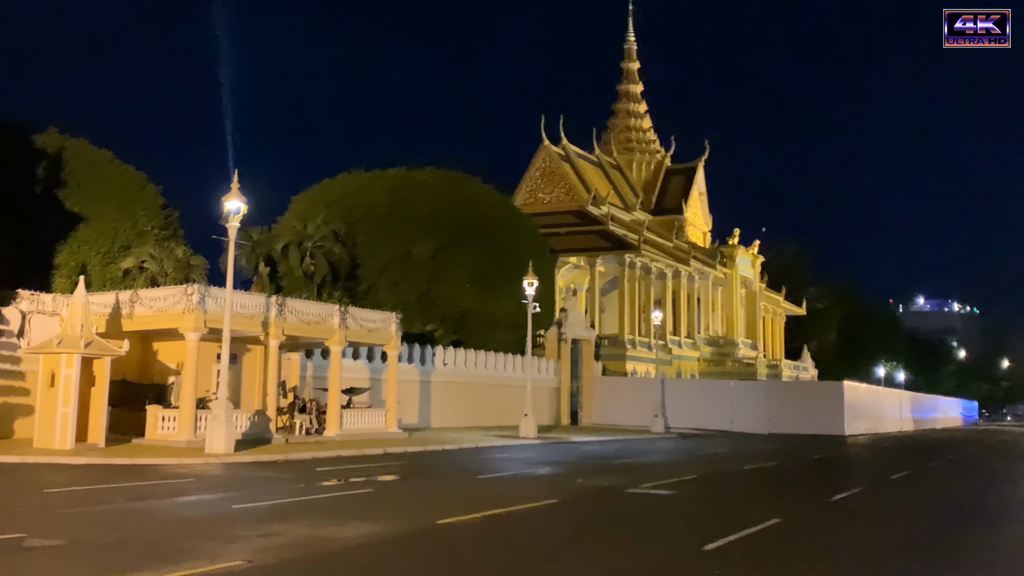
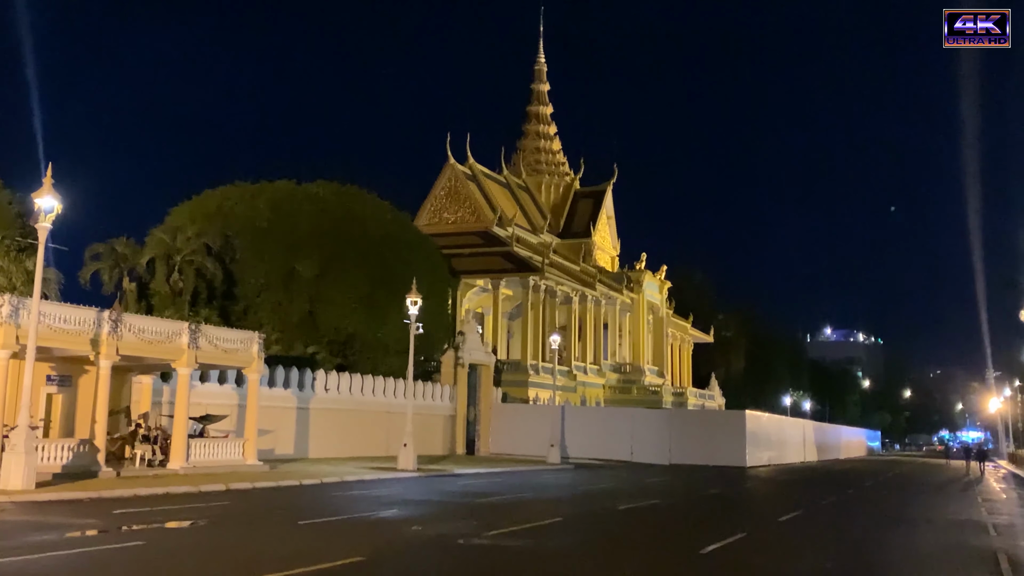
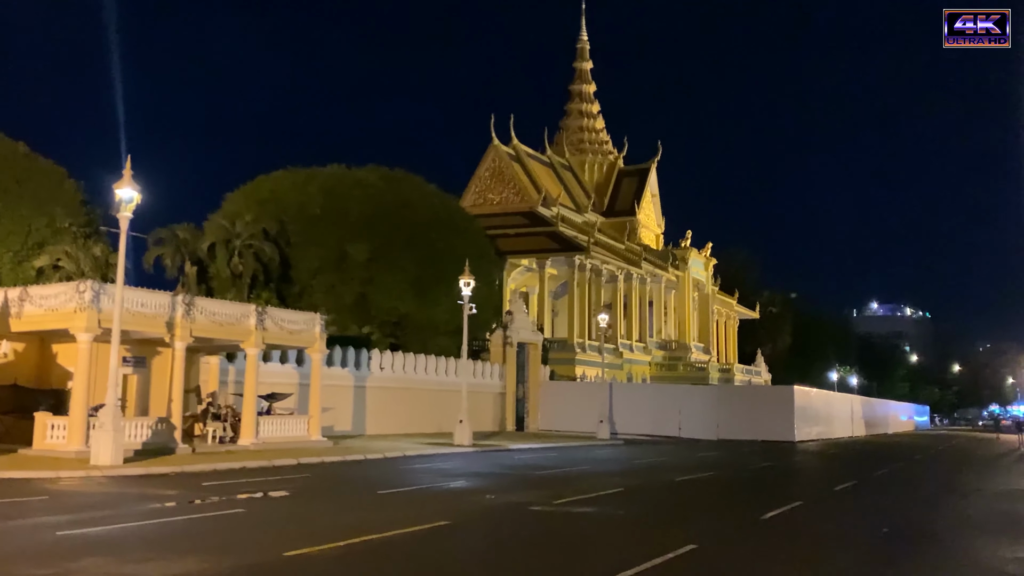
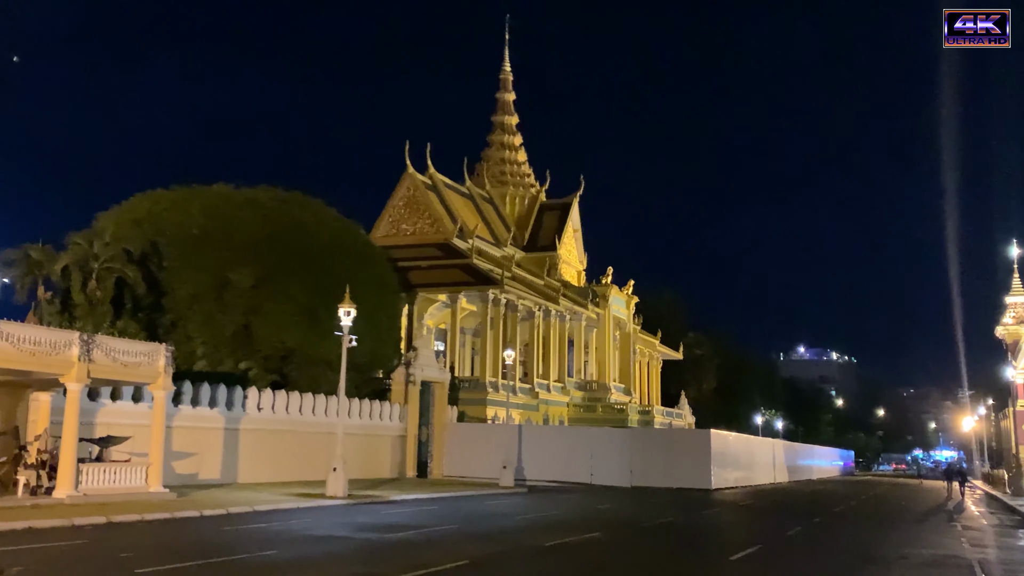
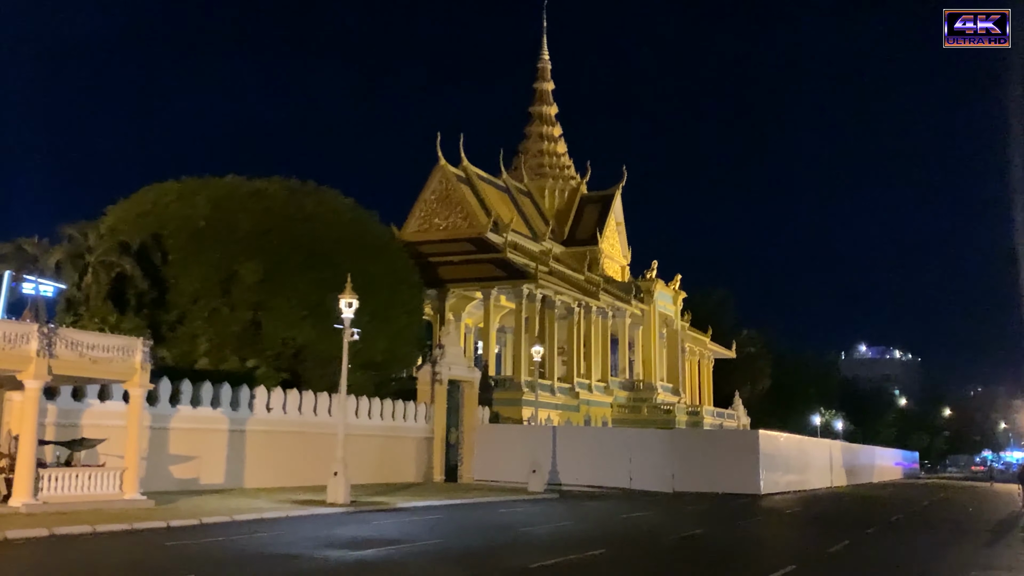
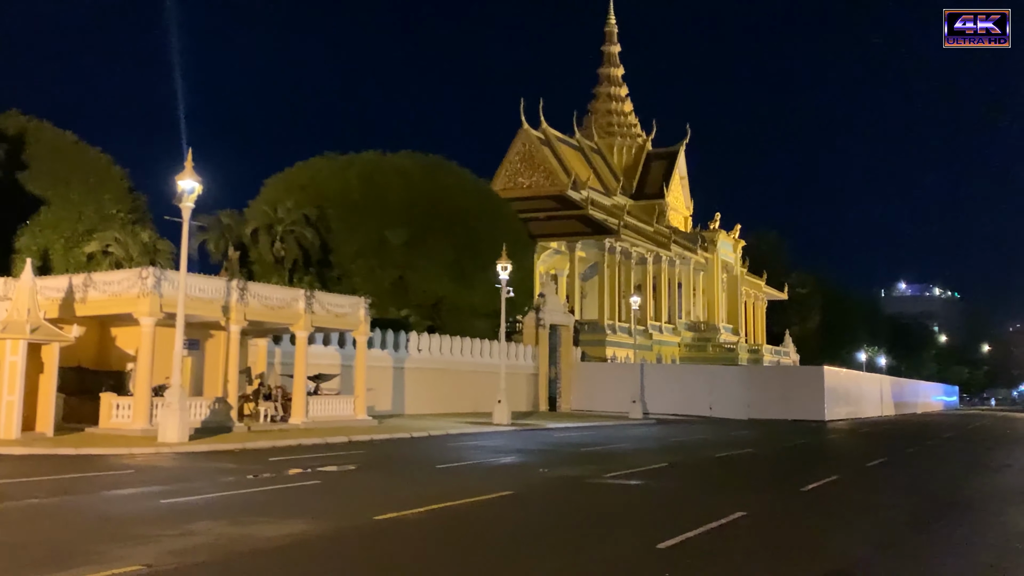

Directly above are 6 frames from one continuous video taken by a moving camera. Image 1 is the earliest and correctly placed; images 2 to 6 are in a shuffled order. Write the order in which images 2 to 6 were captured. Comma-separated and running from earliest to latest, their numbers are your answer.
6, 3, 2, 4, 5
